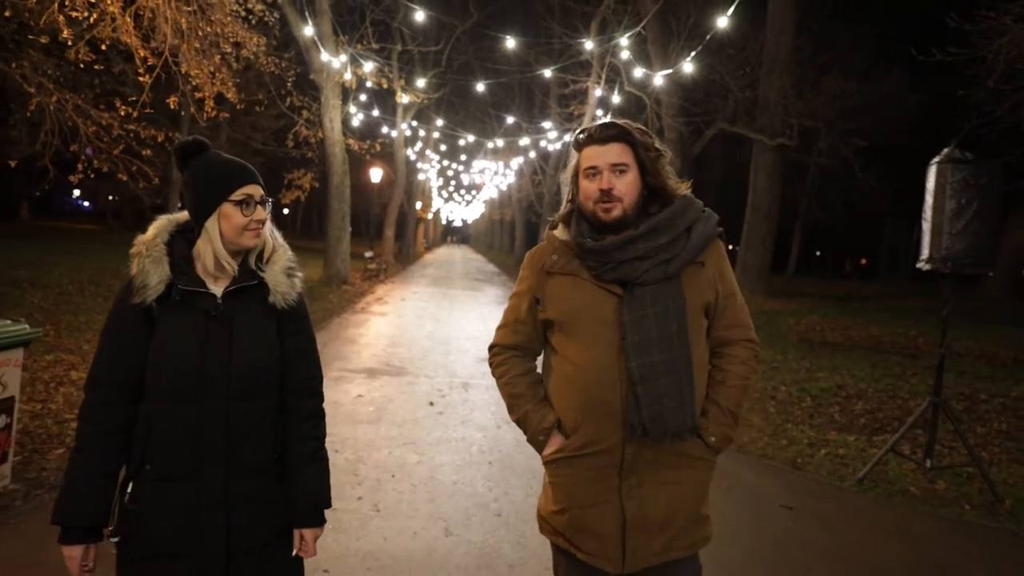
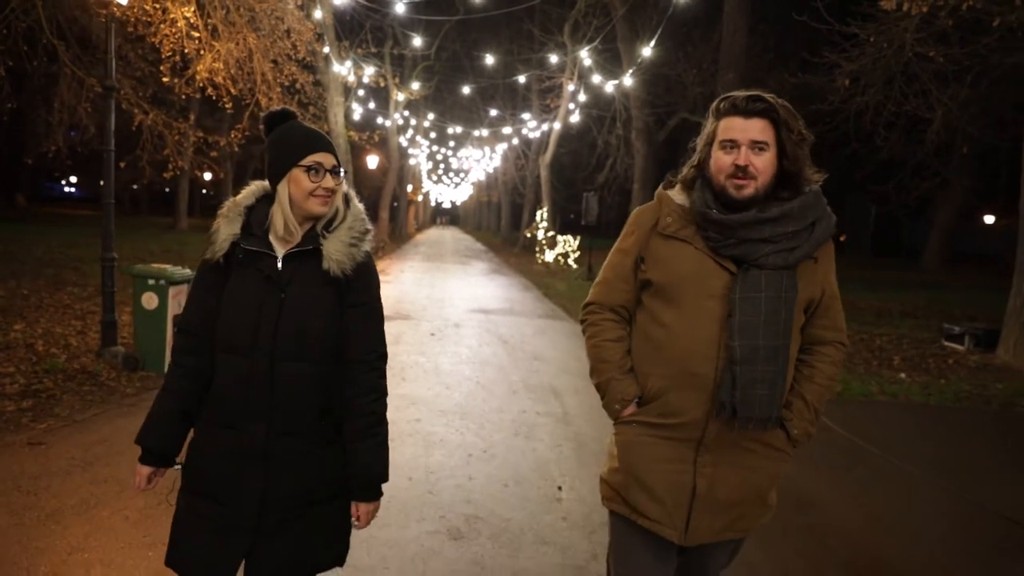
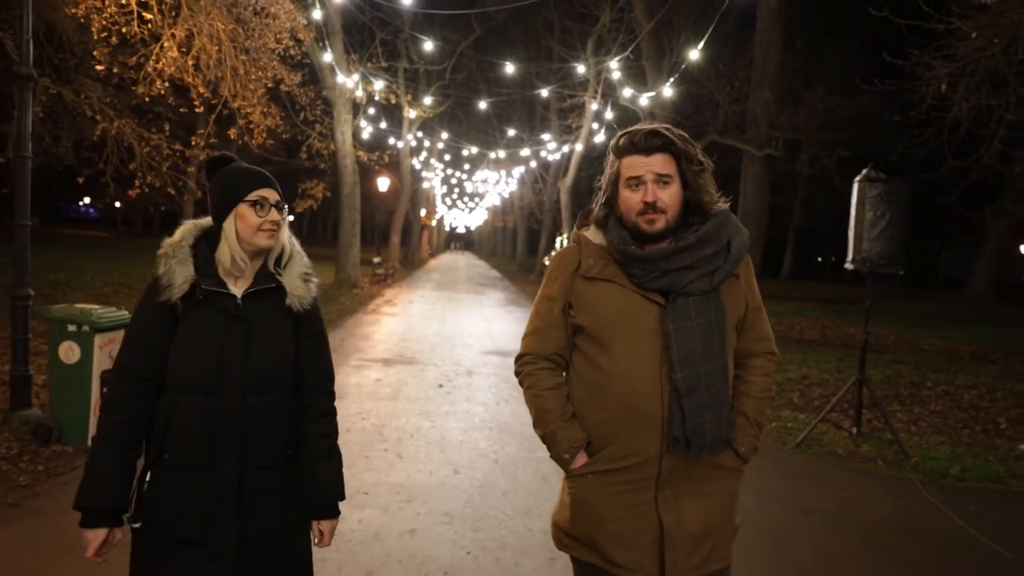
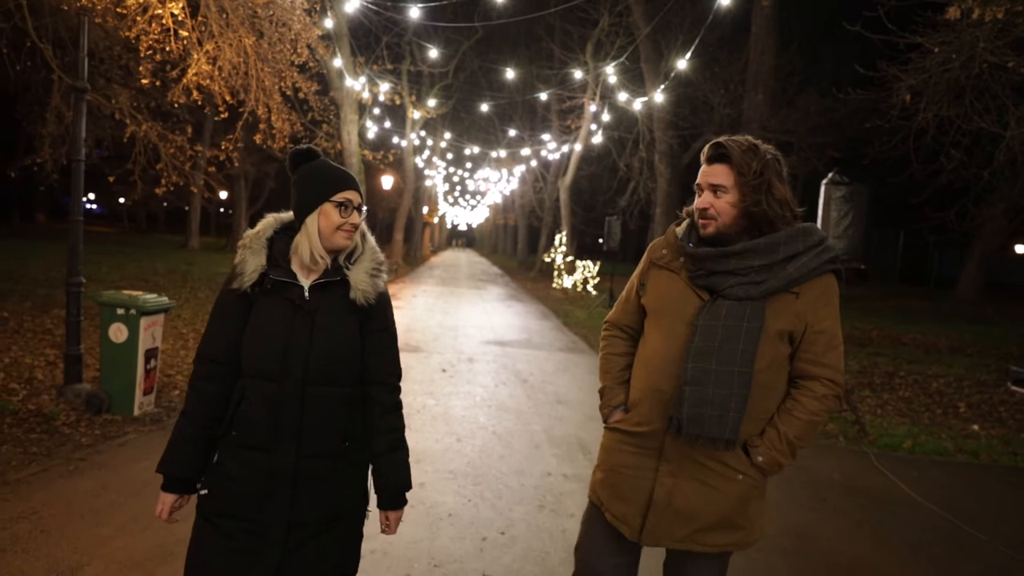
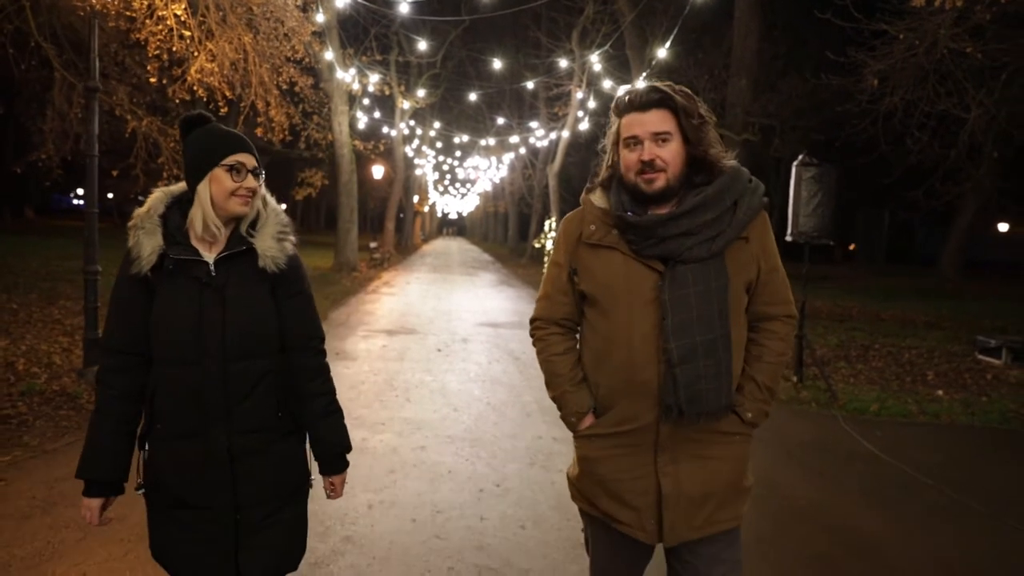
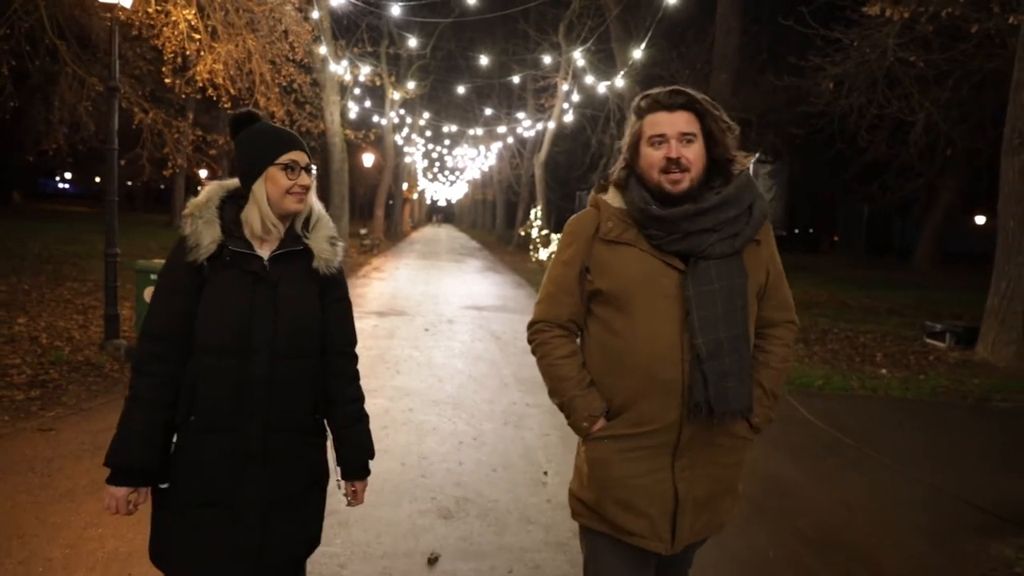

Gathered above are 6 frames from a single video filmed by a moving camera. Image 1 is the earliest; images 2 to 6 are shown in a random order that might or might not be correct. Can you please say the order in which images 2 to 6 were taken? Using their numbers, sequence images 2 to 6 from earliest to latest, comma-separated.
3, 4, 5, 2, 6
